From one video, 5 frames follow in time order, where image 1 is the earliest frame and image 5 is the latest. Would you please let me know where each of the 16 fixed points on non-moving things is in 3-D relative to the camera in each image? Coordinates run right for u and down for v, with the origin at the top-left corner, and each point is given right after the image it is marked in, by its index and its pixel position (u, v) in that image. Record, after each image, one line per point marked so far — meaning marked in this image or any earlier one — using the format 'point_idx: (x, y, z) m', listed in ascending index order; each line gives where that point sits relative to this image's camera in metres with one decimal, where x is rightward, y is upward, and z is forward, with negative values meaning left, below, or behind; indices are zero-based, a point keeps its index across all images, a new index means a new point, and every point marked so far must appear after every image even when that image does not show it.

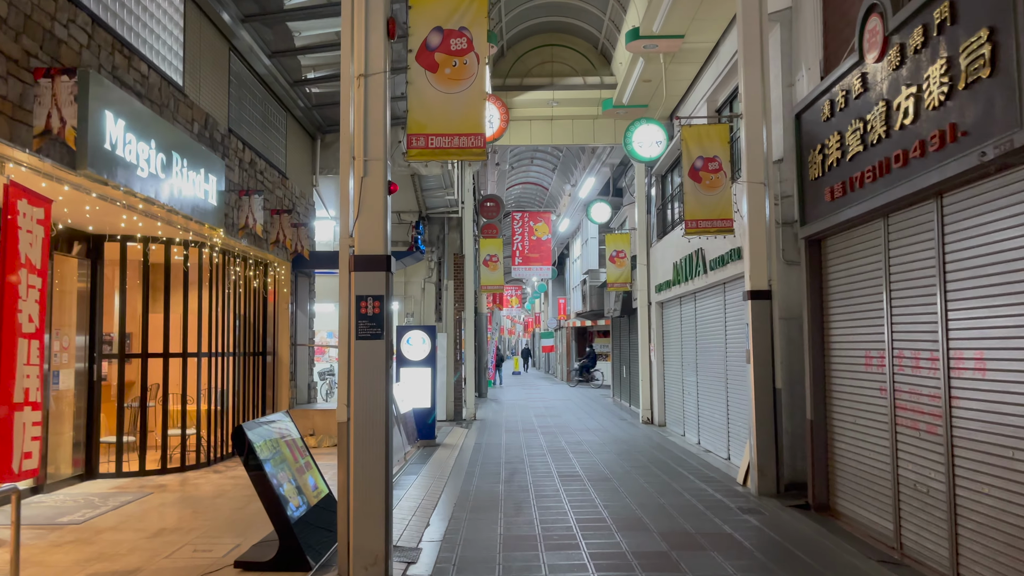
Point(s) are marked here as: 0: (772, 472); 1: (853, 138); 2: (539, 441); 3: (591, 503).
0: (+2.3, -1.6, +7.0) m
1: (+2.4, +1.0, +5.5) m
2: (+0.4, -2.1, +10.8) m
3: (+0.7, -1.8, +6.7) m
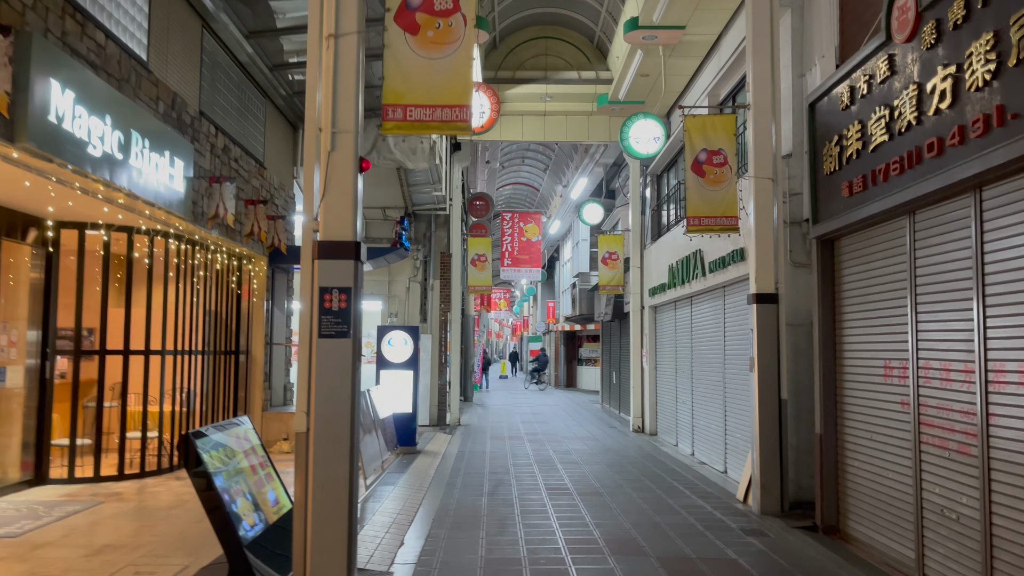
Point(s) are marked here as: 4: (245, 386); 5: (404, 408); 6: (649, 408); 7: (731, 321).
0: (+2.2, -1.6, +6.5) m
1: (+2.3, +1.0, +5.0) m
2: (+0.2, -2.1, +10.3) m
3: (+0.5, -1.8, +6.2) m
4: (-3.3, -1.2, +9.9) m
5: (-1.4, -1.5, +10.1) m
6: (+2.2, -2.0, +13.1) m
7: (+2.3, -0.4, +8.4) m
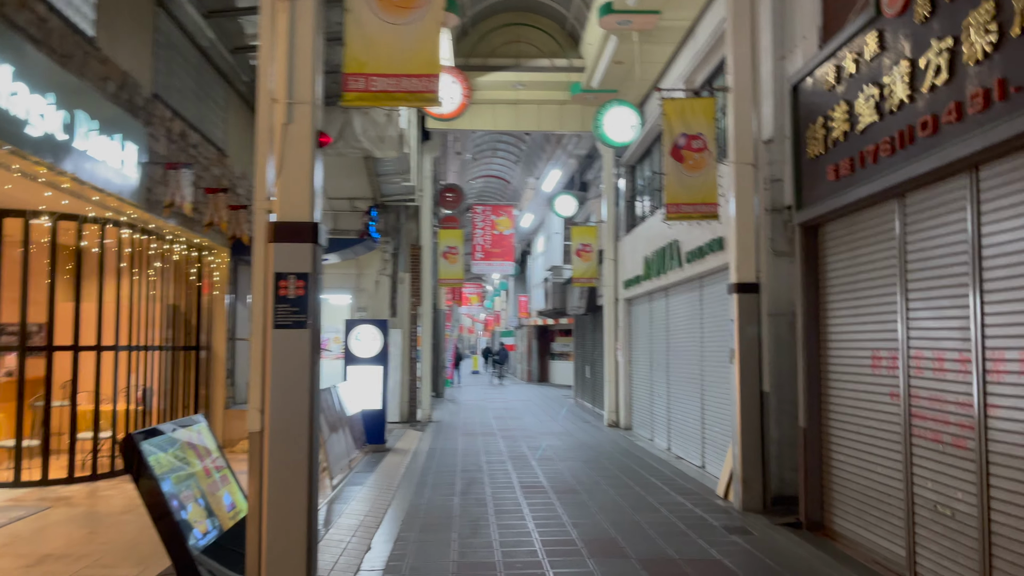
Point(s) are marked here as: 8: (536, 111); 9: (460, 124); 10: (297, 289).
0: (+1.9, -1.6, +6.3) m
1: (+2.1, +1.1, +4.8) m
2: (-0.2, -2.0, +10.0) m
3: (+0.3, -1.7, +5.9) m
4: (-3.7, -1.1, +9.5) m
5: (-1.7, -1.4, +9.8) m
6: (+1.8, -1.8, +12.9) m
7: (+2.0, -0.3, +8.2) m
8: (+0.4, +2.9, +13.3) m
9: (-0.9, +2.7, +13.2) m
10: (-1.1, 0.0, +4.0) m
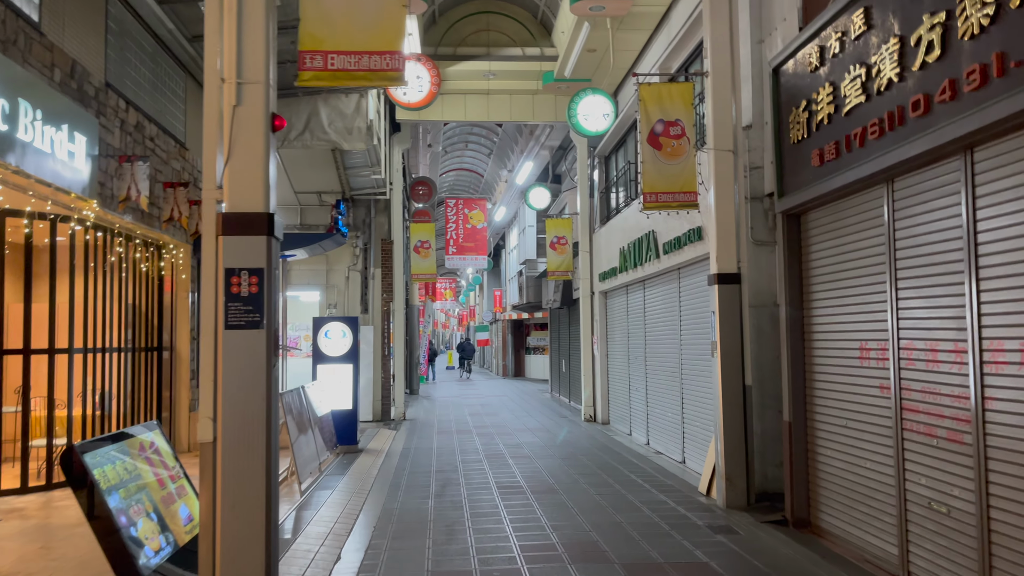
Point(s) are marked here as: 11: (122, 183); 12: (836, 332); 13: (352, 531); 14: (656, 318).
0: (+1.8, -1.5, +6.1) m
1: (+2.0, +1.2, +4.6) m
2: (-0.5, -1.9, +9.8) m
3: (+0.2, -1.7, +5.7) m
4: (-3.9, -1.1, +9.1) m
5: (-2.0, -1.4, +9.5) m
6: (+1.4, -1.7, +12.7) m
7: (+1.8, -0.2, +8.0) m
8: (-0.1, +3.0, +13.0) m
9: (-1.3, +2.8, +12.9) m
10: (-1.2, 0.0, +3.7) m
11: (-3.6, +1.0, +7.3) m
12: (+2.2, -0.3, +5.3) m
13: (-1.1, -1.7, +5.7) m
14: (+1.7, -0.4, +9.6) m
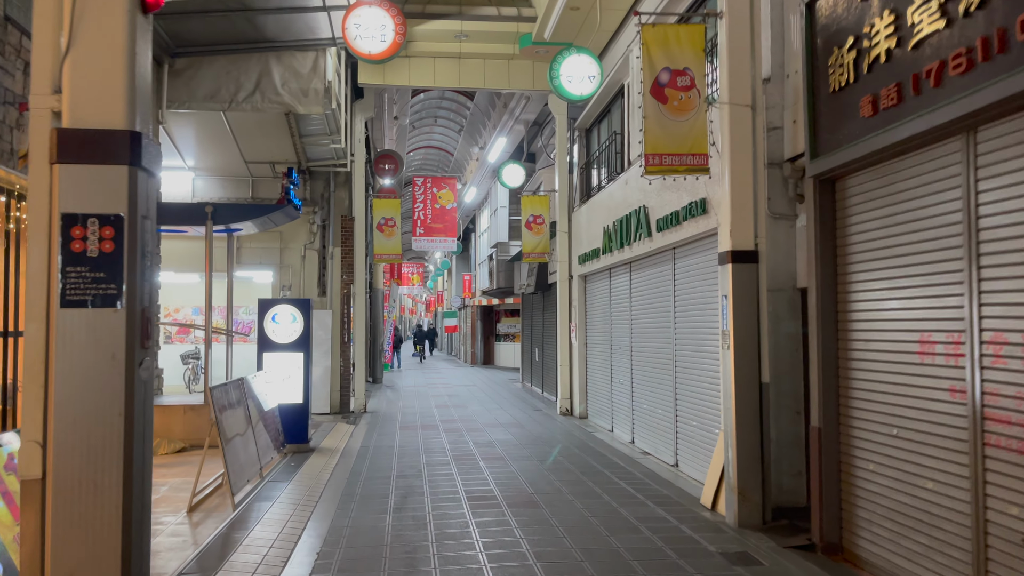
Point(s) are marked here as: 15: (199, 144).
0: (+1.6, -1.4, +5.2) m
1: (+1.9, +1.3, +3.7) m
2: (-0.8, -1.7, +8.8) m
3: (0.0, -1.5, +4.7) m
4: (-4.2, -0.9, +8.0) m
5: (-2.3, -1.1, +8.4) m
6: (+1.0, -1.5, +11.7) m
7: (+1.6, 0.0, +7.1) m
8: (-0.5, +3.3, +11.9) m
9: (-1.7, +3.1, +11.8) m
10: (-1.3, +0.1, +2.7) m
11: (-3.8, +1.2, +6.1) m
12: (+2.0, -0.2, +4.4) m
13: (-1.3, -1.6, +4.7) m
14: (+1.4, -0.2, +8.6) m
15: (-4.4, +2.0, +11.3) m
